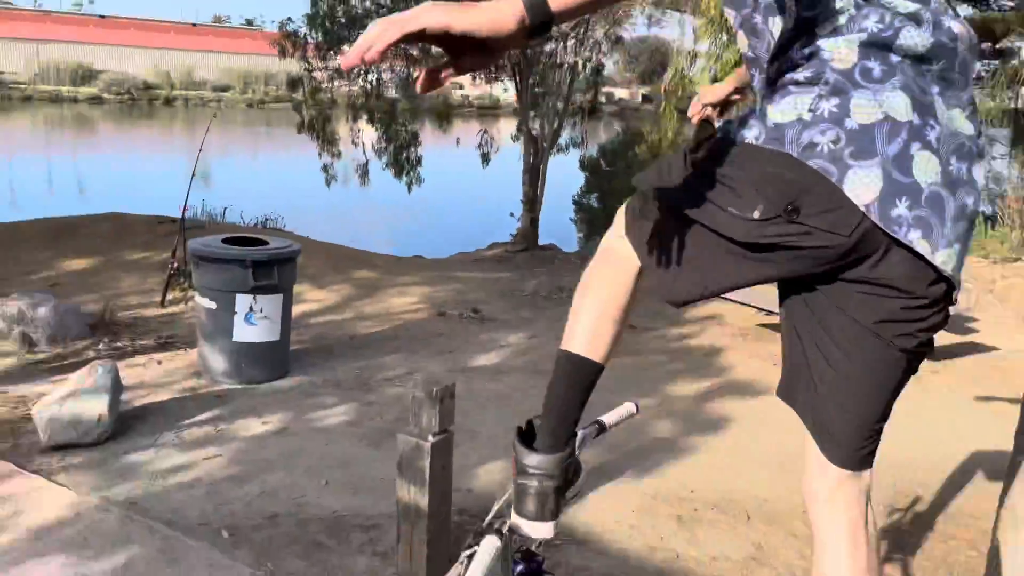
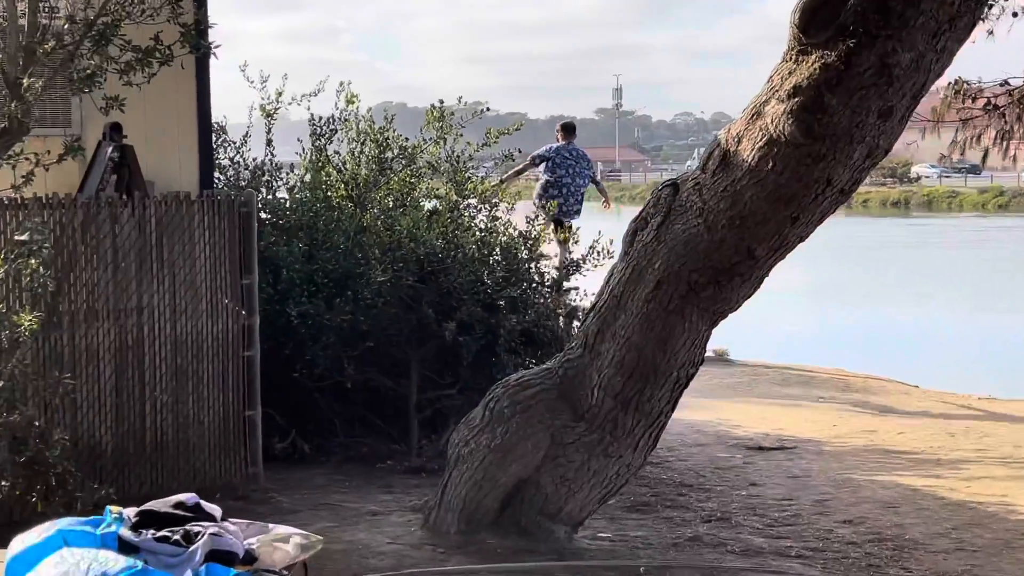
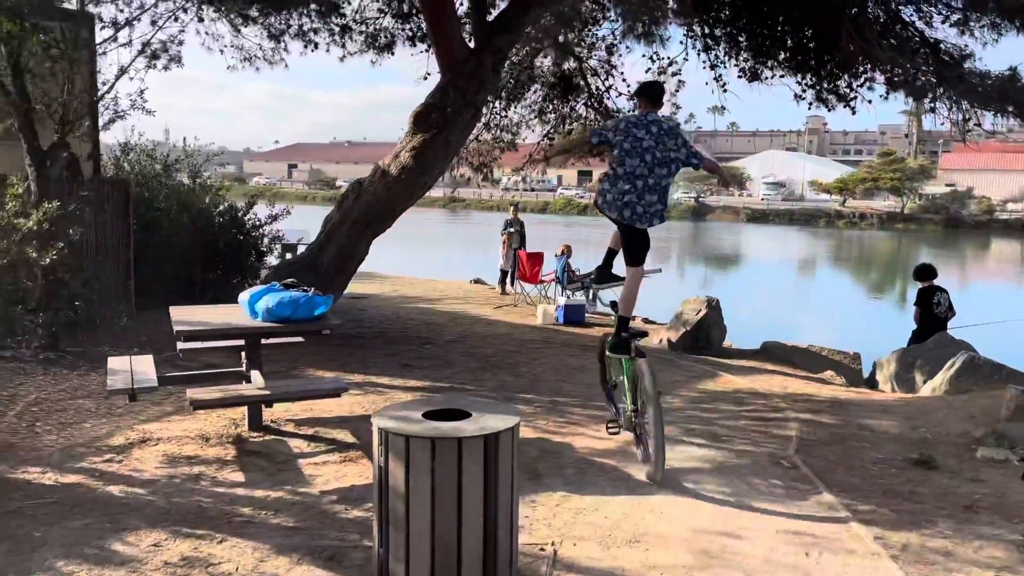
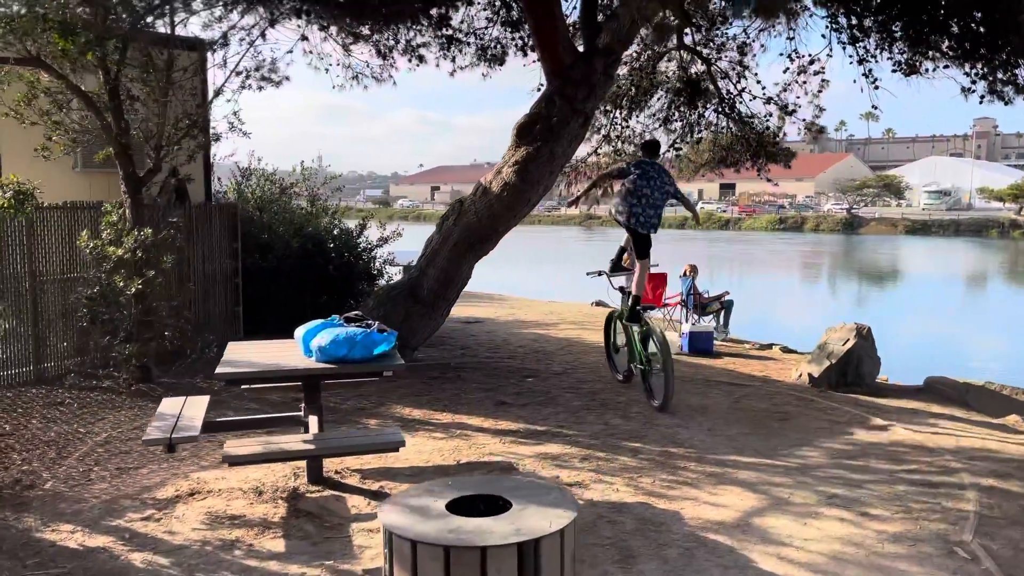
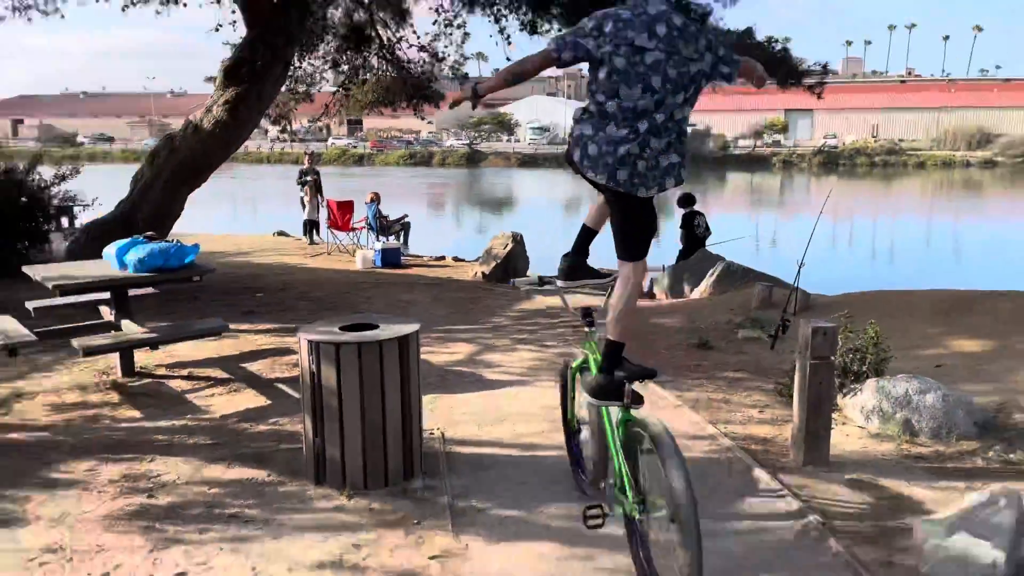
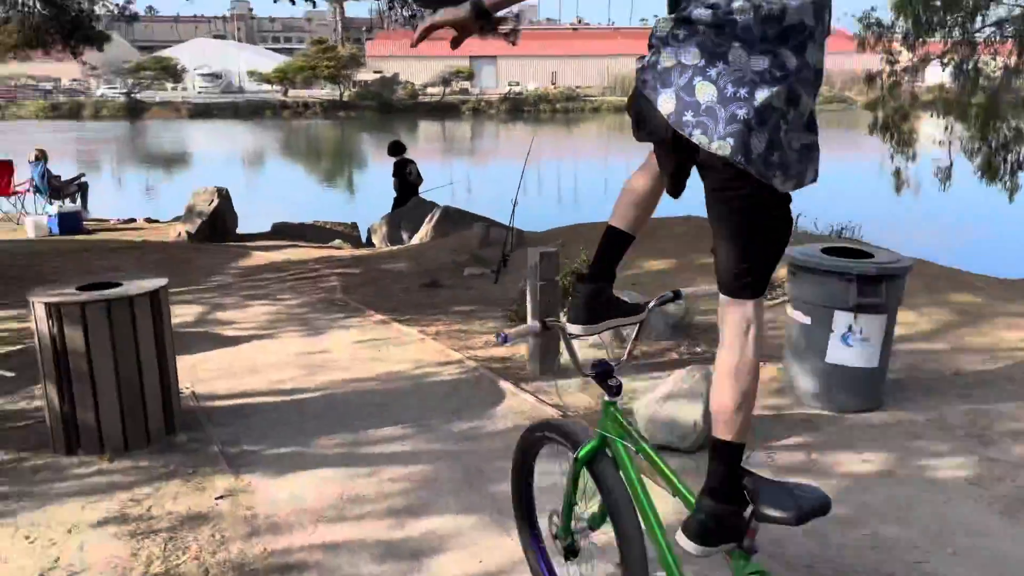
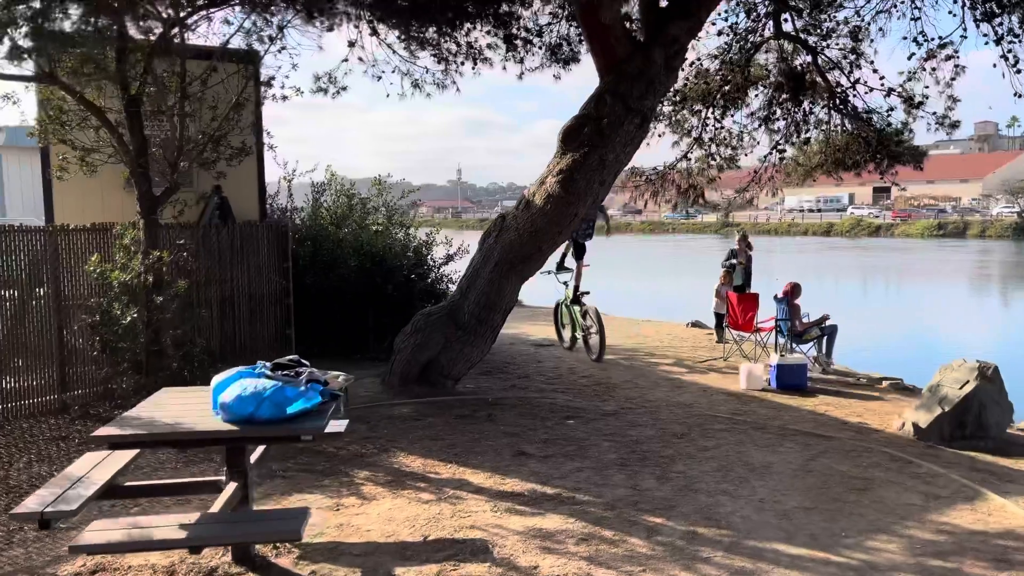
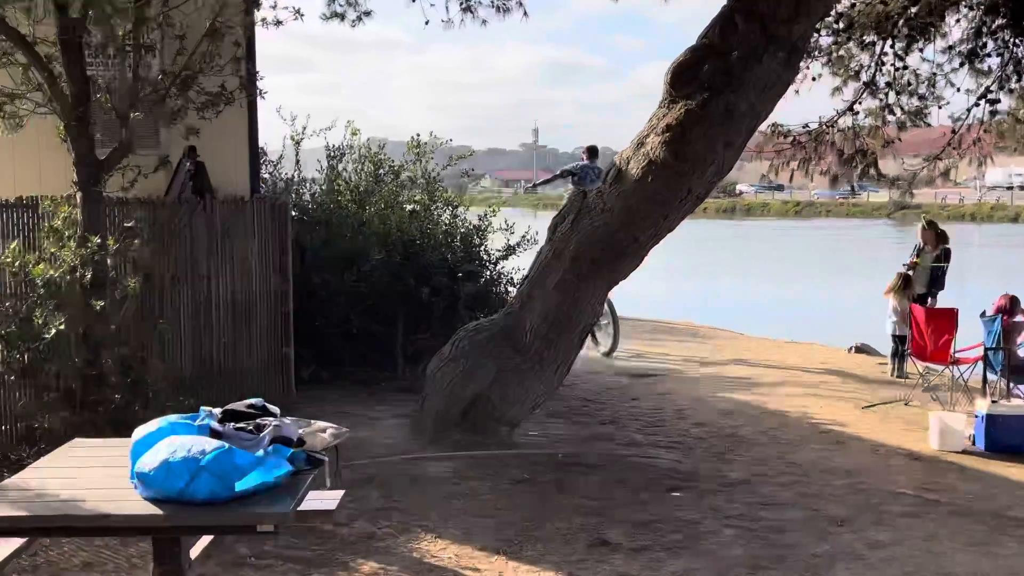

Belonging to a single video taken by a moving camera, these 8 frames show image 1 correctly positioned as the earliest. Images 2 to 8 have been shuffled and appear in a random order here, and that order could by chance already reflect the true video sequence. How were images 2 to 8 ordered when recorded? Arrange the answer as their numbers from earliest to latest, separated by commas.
6, 5, 3, 4, 7, 8, 2
